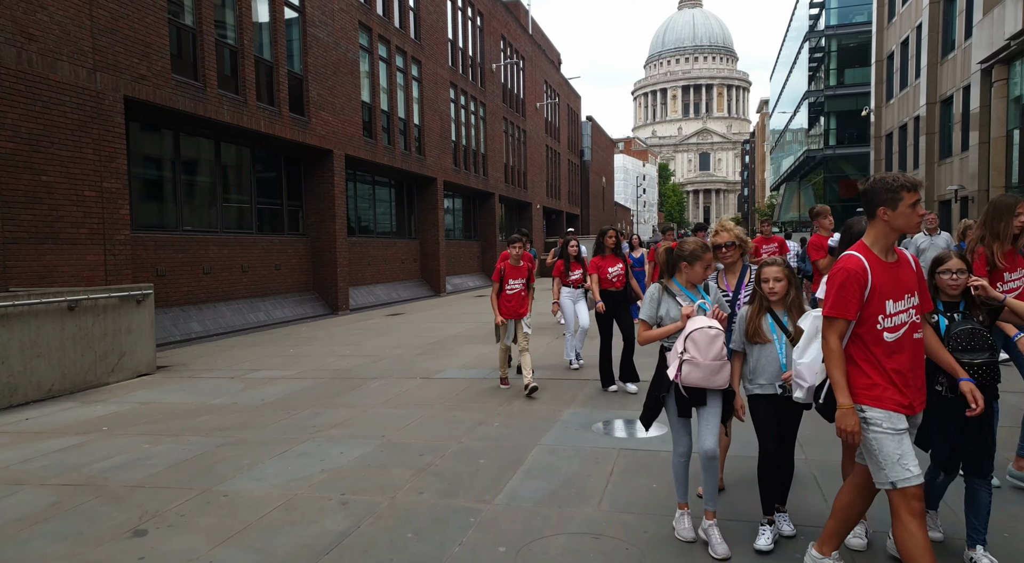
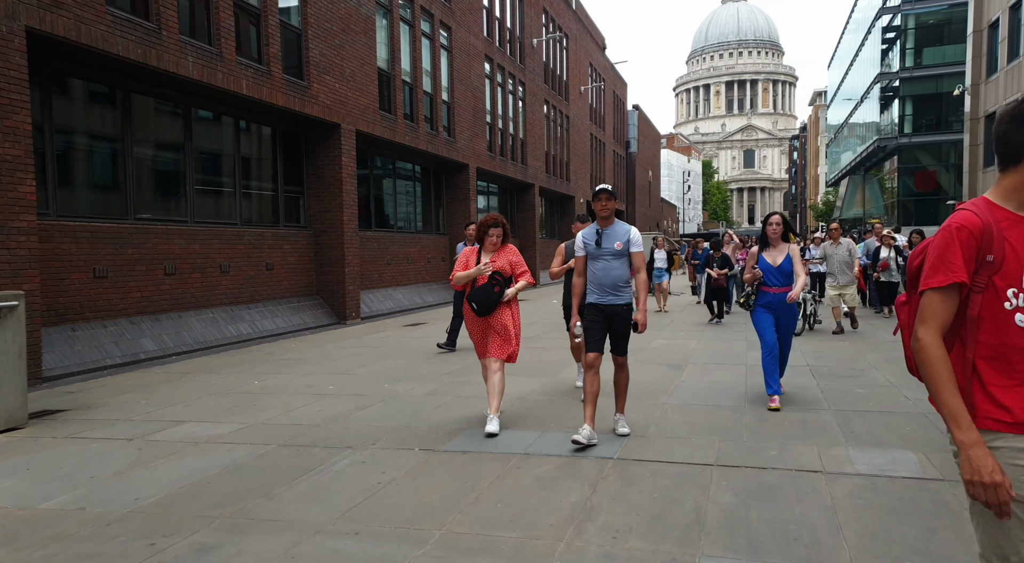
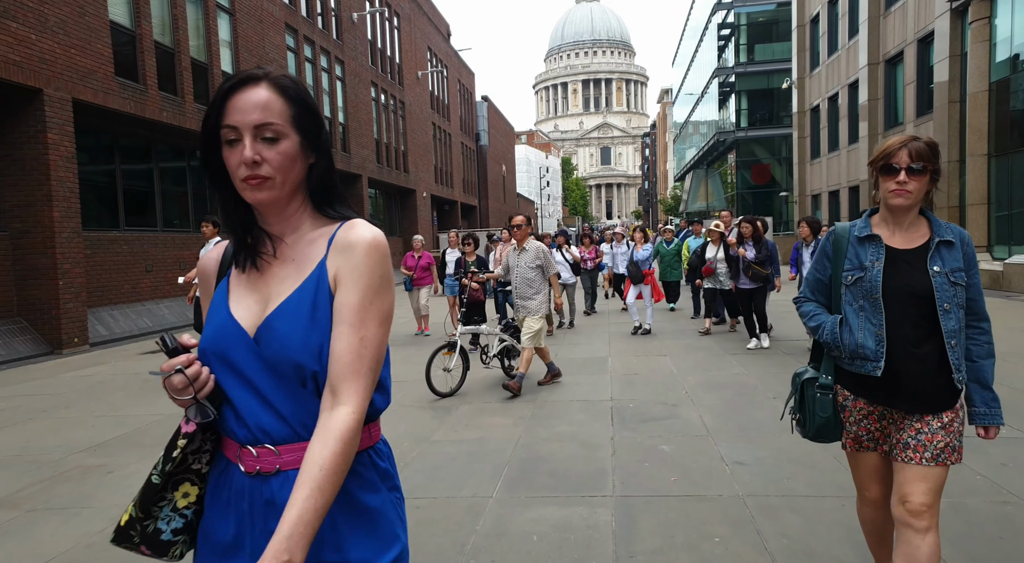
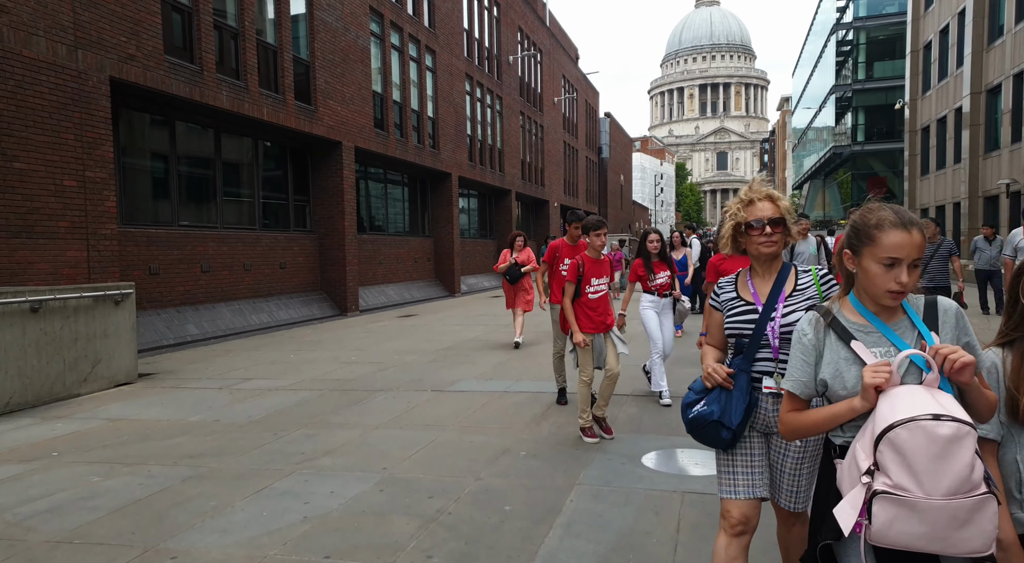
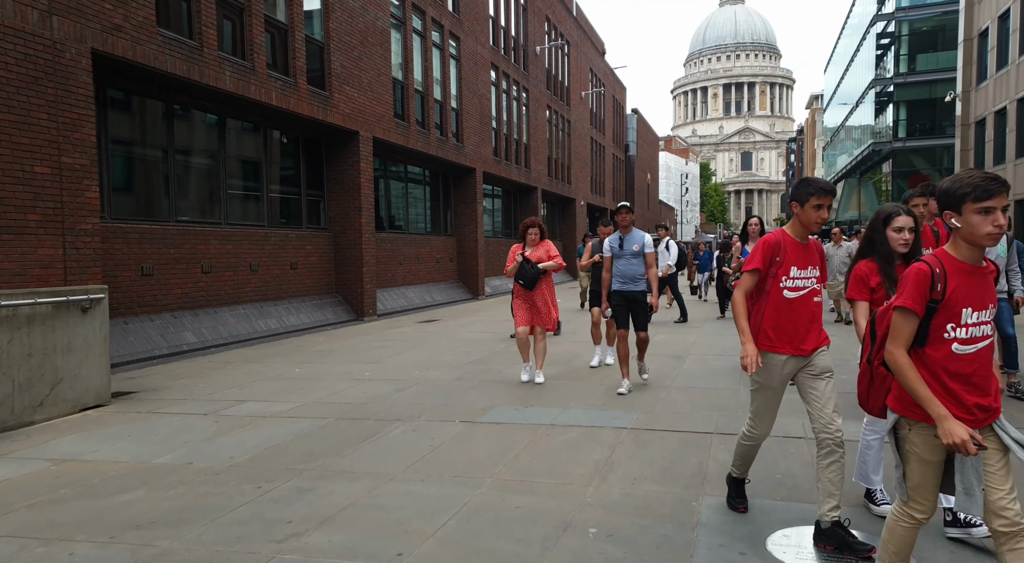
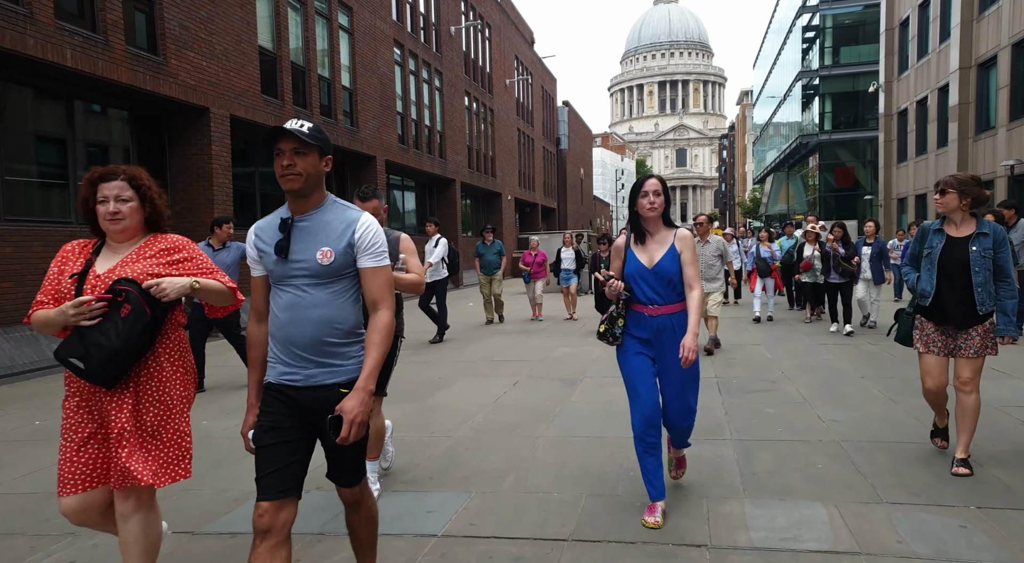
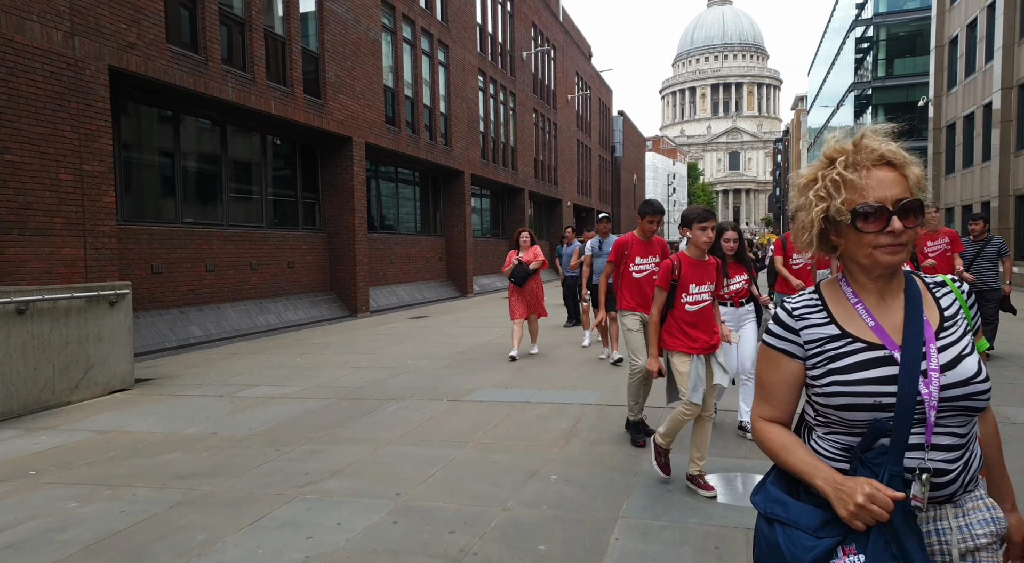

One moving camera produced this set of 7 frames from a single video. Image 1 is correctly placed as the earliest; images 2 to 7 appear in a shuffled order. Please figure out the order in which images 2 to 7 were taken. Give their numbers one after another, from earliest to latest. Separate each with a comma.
4, 7, 5, 2, 6, 3
